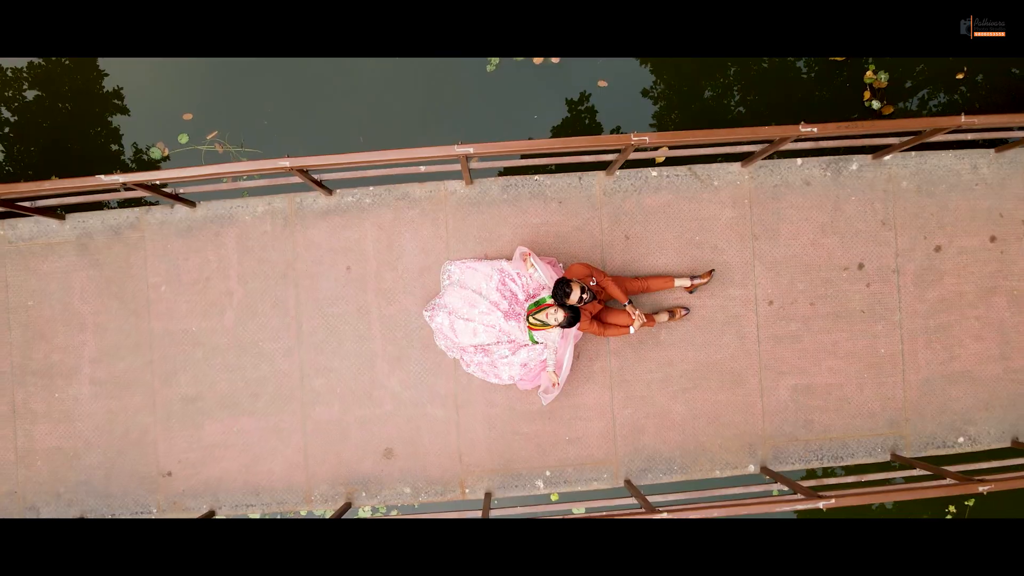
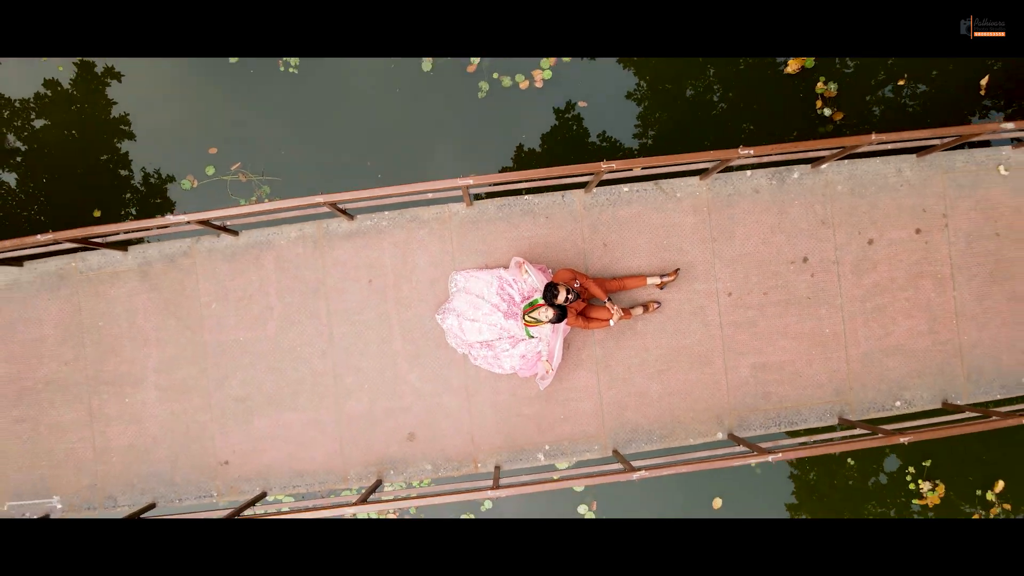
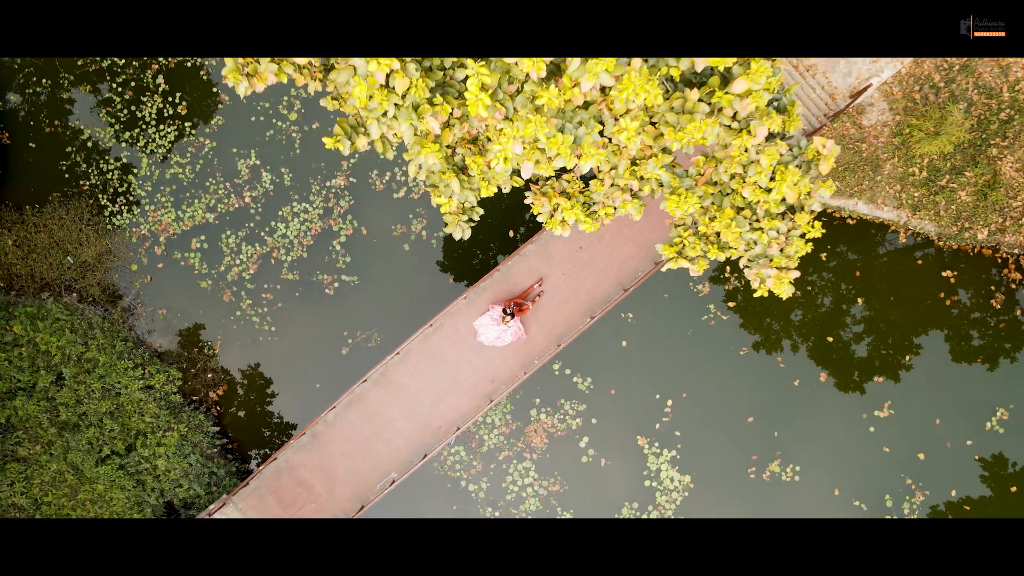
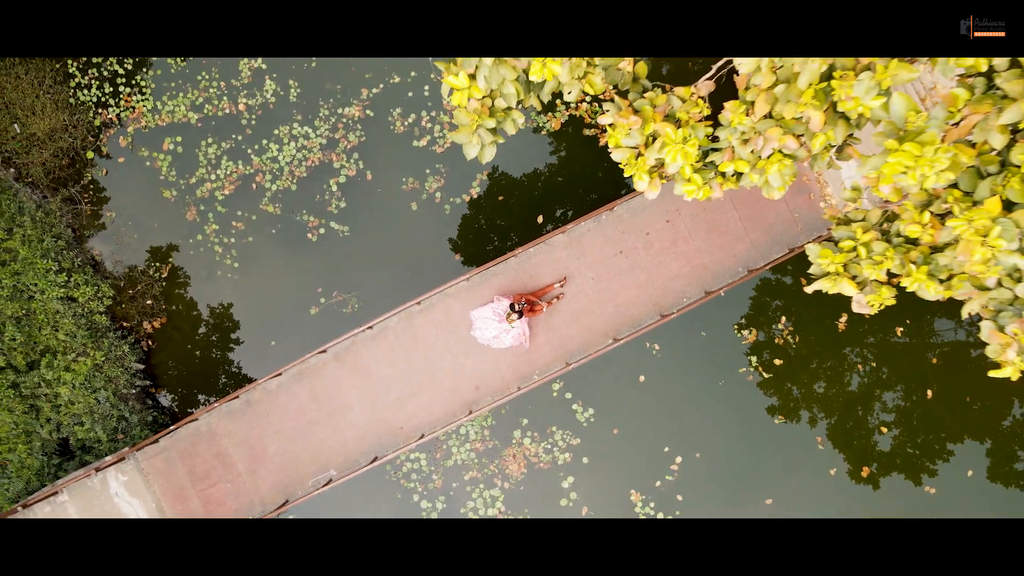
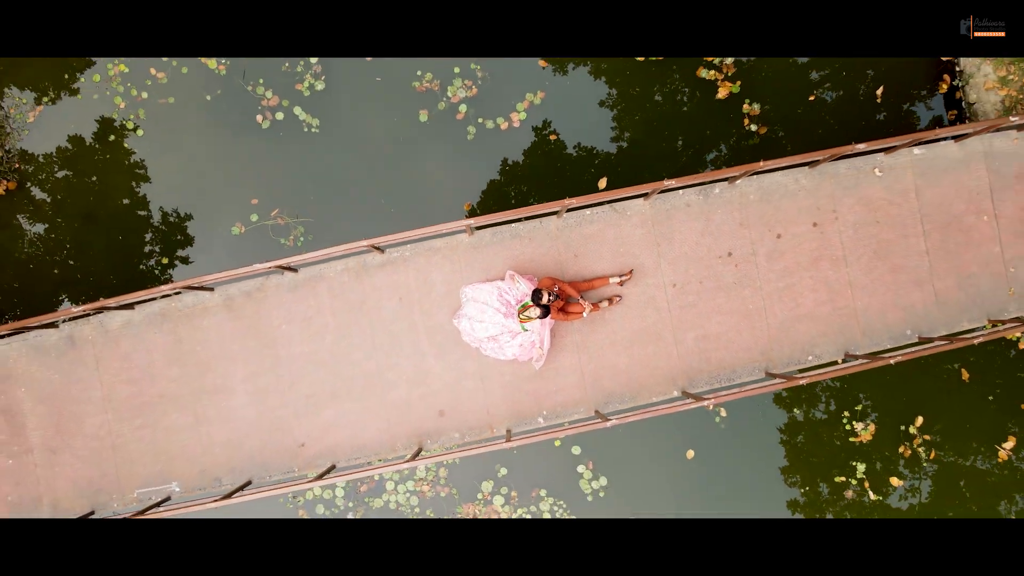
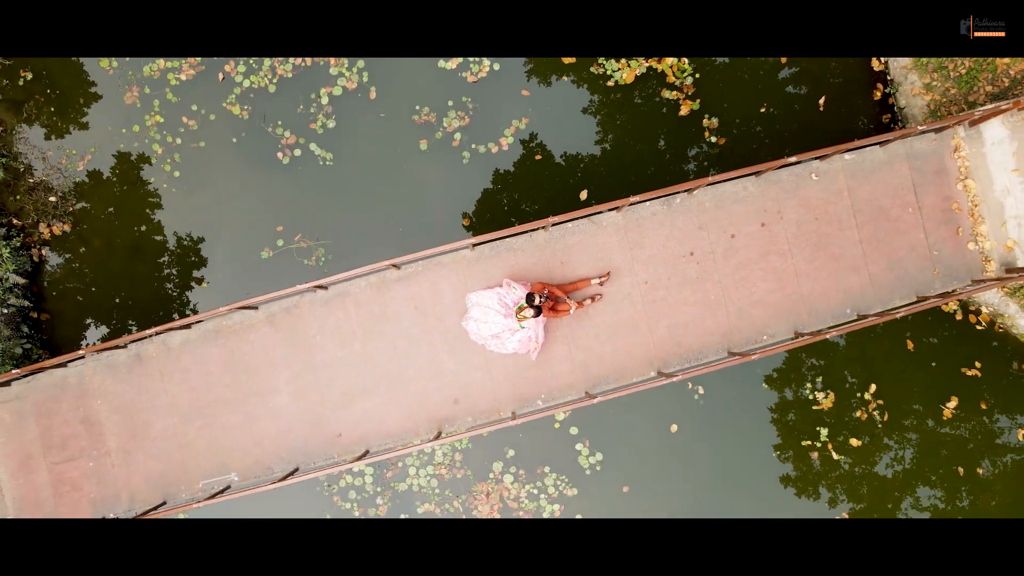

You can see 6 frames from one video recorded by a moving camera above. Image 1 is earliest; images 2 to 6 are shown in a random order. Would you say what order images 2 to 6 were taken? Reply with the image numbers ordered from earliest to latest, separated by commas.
2, 5, 6, 4, 3
